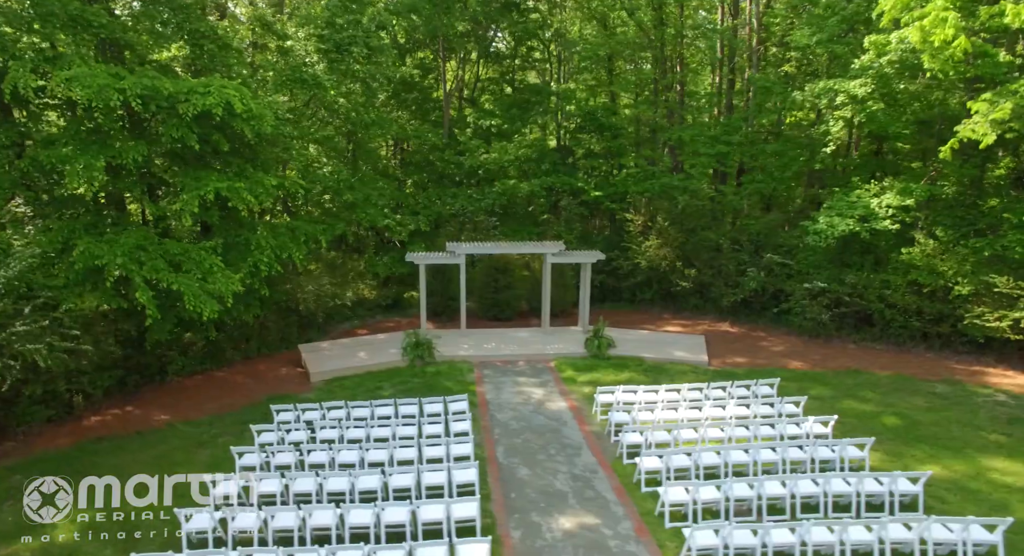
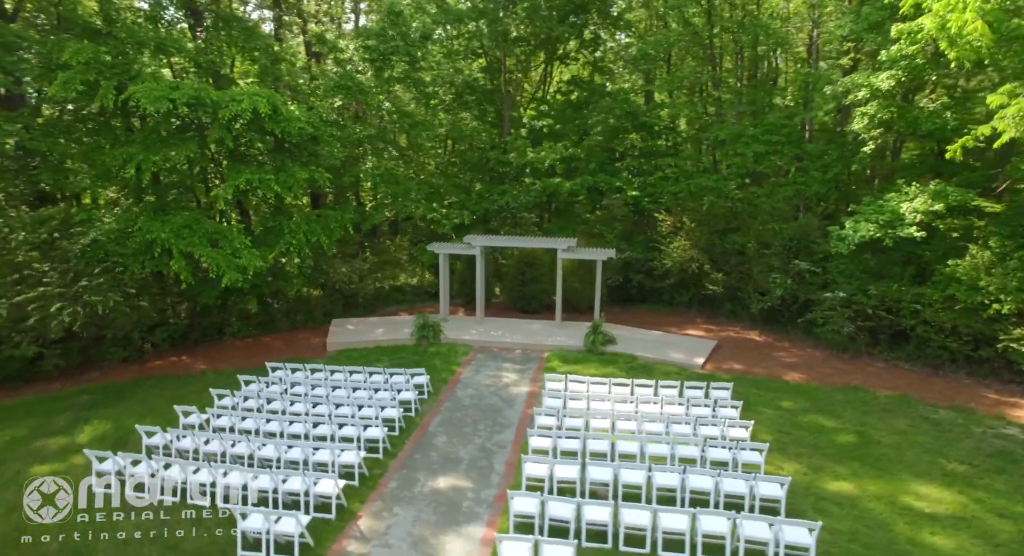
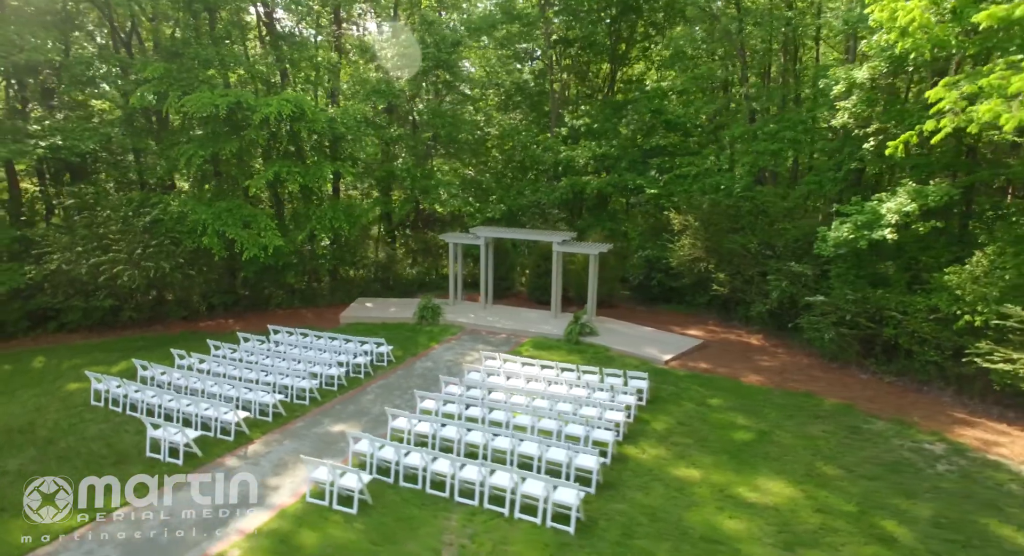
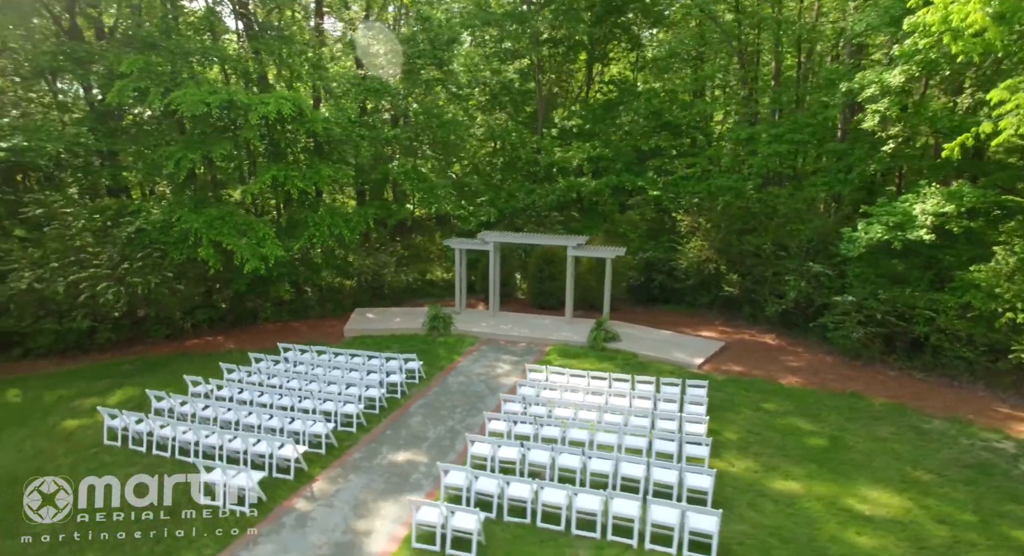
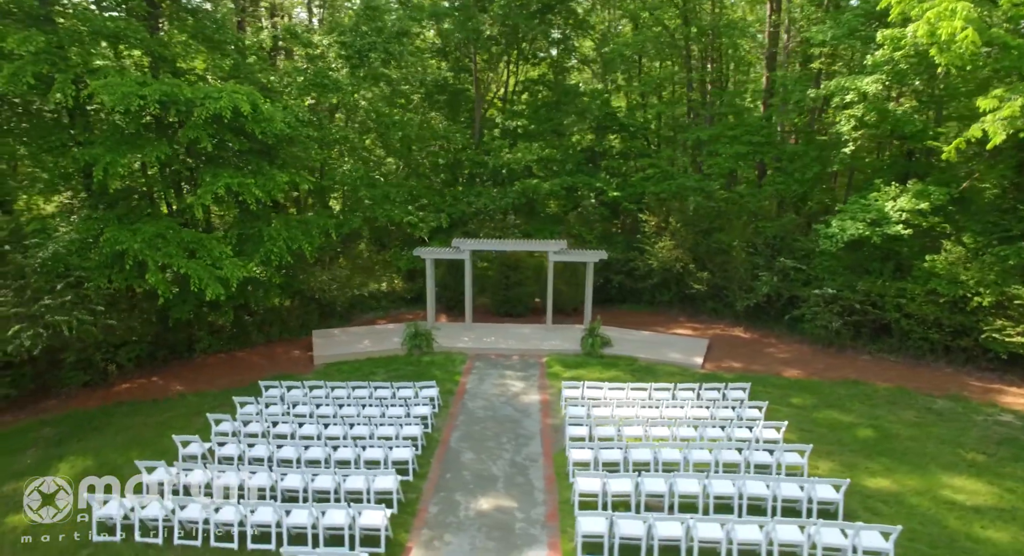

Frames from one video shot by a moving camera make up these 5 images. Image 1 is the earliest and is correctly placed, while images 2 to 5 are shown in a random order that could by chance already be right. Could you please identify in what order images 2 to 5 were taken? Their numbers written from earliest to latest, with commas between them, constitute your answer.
5, 2, 4, 3
